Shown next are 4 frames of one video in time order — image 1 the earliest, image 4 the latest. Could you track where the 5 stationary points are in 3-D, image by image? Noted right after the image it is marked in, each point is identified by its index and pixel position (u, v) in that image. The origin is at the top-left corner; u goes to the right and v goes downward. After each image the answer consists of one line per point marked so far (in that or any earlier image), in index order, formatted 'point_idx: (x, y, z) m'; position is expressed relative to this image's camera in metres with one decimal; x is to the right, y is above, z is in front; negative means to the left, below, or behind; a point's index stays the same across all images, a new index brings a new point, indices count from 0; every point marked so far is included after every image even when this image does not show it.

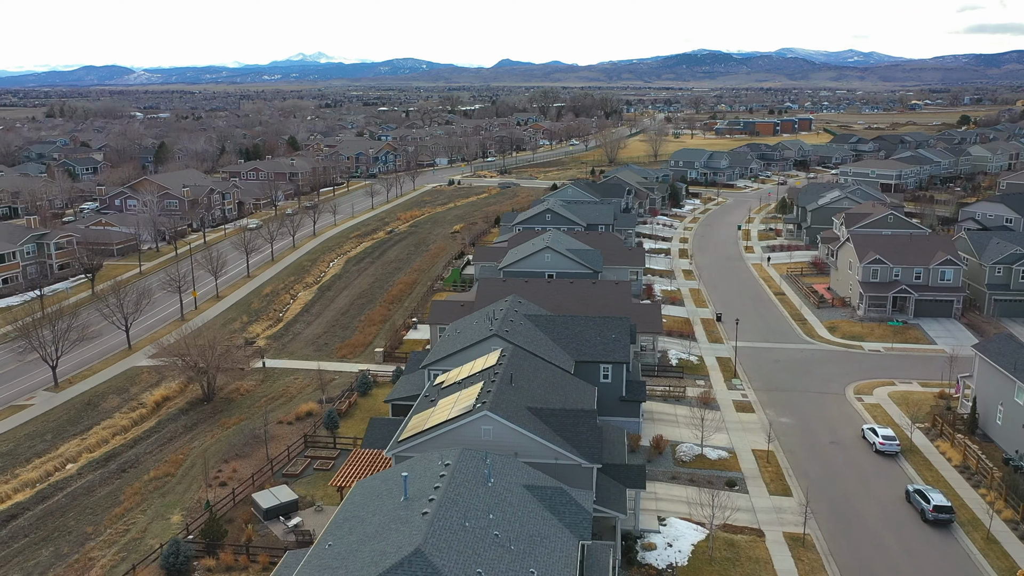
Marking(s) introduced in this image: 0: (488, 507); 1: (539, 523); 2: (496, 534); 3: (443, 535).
0: (-0.6, -5.1, +19.4) m
1: (+0.6, -5.6, +19.8) m
2: (-0.4, -5.4, +18.5) m
3: (-1.5, -5.2, +17.5) m
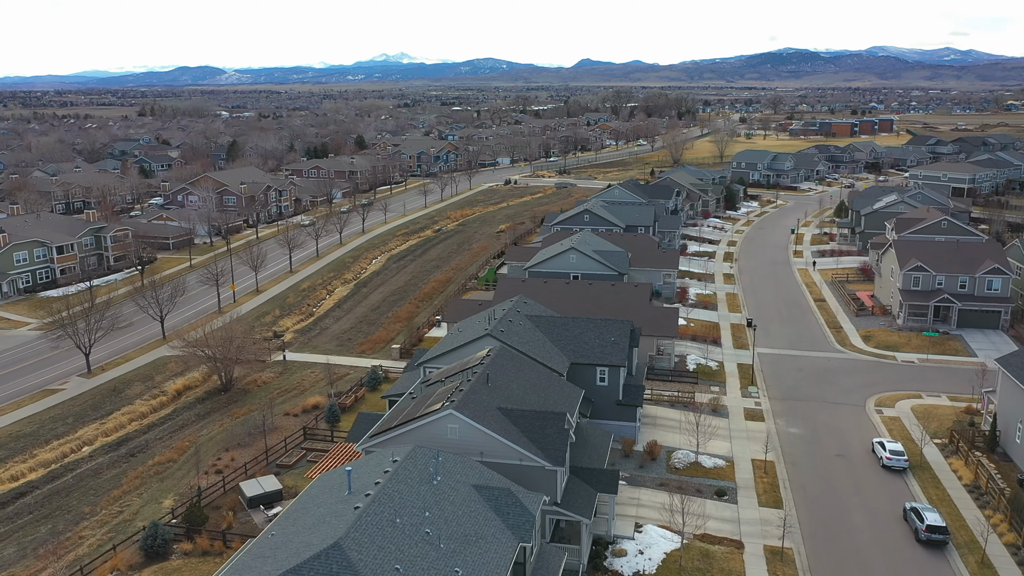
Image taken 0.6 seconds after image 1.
0: (-2.1, -5.1, +19.5) m
1: (-0.8, -5.6, +19.9) m
2: (-2.0, -5.4, +18.6) m
3: (-3.1, -5.2, +17.8) m
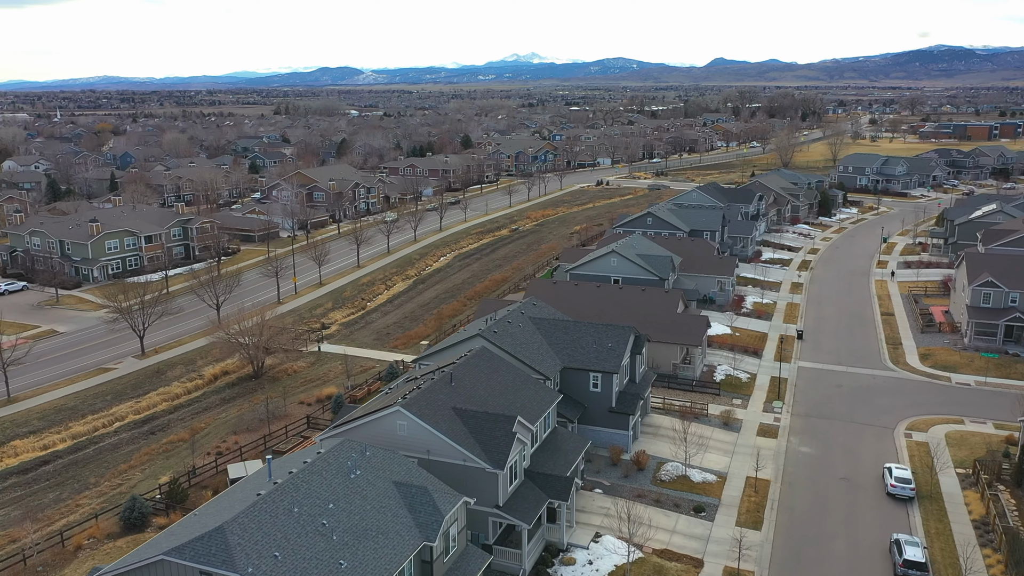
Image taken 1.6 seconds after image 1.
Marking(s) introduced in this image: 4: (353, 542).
0: (-4.4, -5.0, +20.1) m
1: (-3.1, -5.6, +20.2) m
2: (-4.4, -5.4, +19.2) m
3: (-5.6, -5.1, +18.5) m
4: (-3.6, -5.8, +19.1) m
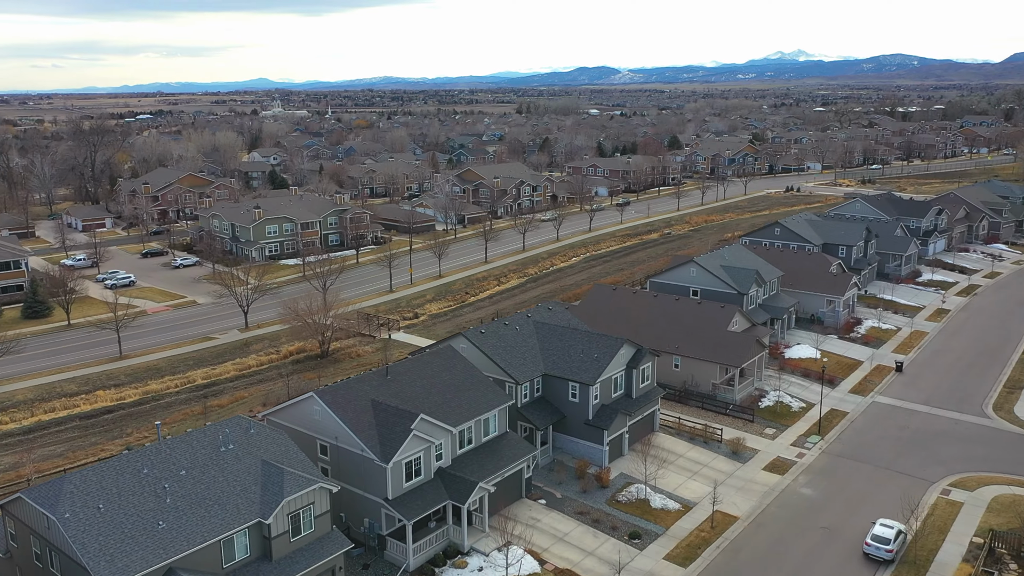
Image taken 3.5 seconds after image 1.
0: (-8.6, -4.7, +22.1) m
1: (-7.3, -5.3, +21.9) m
2: (-8.9, -5.0, +21.2) m
3: (-10.2, -4.6, +20.9) m
4: (-8.2, -5.5, +21.0) m
